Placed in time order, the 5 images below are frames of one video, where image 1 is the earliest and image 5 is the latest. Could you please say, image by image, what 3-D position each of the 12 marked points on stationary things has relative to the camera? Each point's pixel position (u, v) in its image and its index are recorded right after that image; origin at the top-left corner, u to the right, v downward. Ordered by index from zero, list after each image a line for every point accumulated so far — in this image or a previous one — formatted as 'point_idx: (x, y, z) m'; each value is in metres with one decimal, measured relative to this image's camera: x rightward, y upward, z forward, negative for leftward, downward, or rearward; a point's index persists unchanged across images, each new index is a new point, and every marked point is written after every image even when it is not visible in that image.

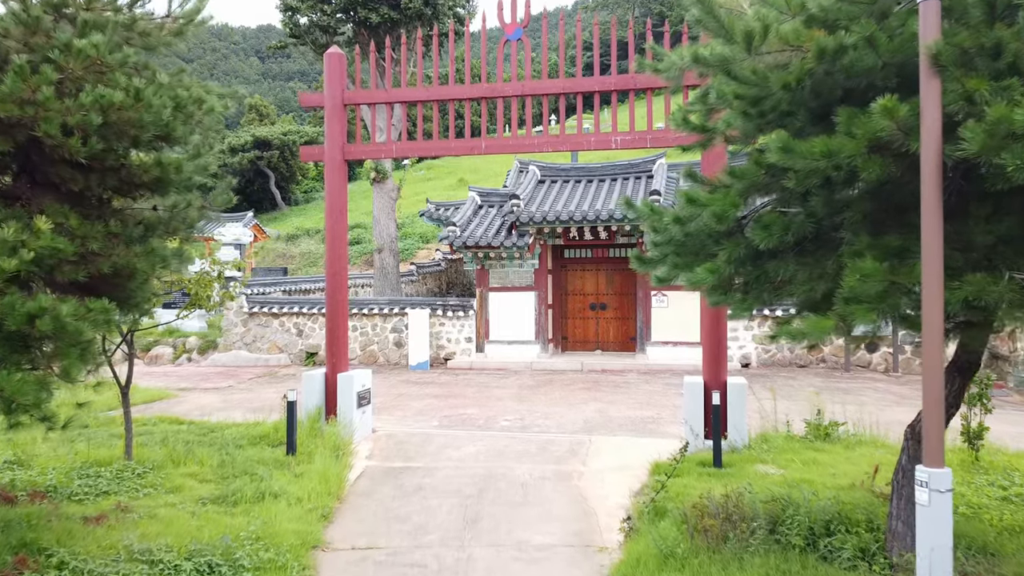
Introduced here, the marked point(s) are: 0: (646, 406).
0: (+1.7, -1.5, +8.1) m
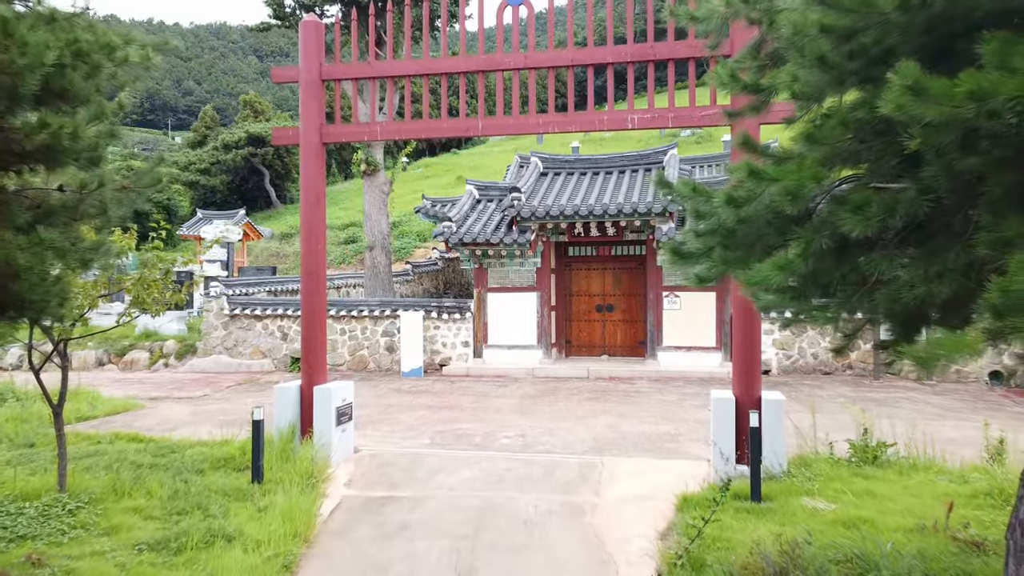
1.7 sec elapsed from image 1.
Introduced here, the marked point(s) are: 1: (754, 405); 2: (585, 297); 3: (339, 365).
0: (+1.7, -1.5, +7.2) m
1: (+2.0, -1.0, +5.3) m
2: (+1.3, -0.2, +11.3) m
3: (-3.0, -1.4, +11.2) m
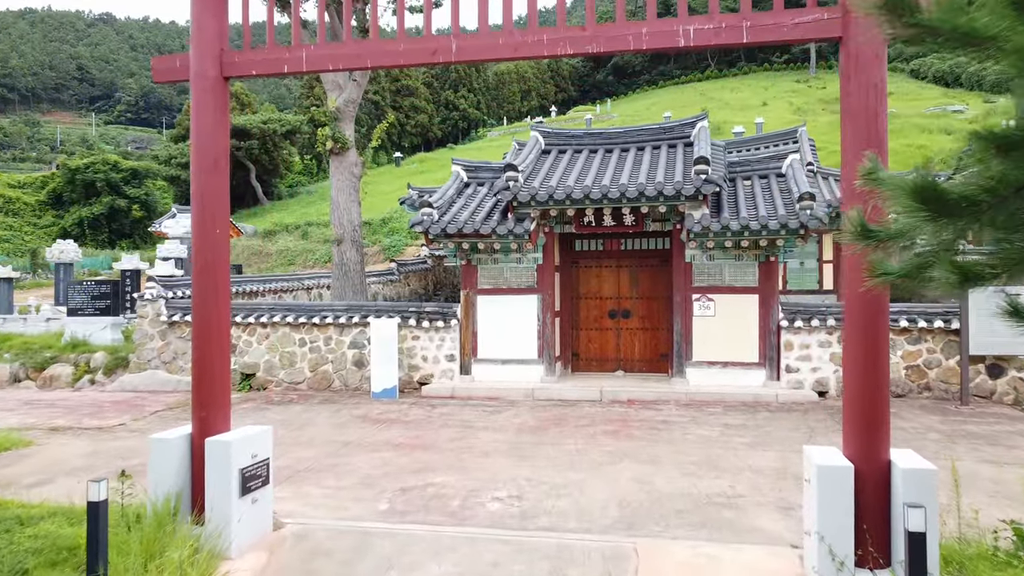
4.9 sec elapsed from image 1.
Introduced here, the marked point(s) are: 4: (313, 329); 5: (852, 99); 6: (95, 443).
0: (+1.6, -1.5, +5.3) m
1: (+1.9, -1.0, +3.4) m
2: (+1.2, -0.2, +9.4) m
3: (-3.1, -1.4, +9.2) m
4: (-2.8, -0.6, +9.2) m
5: (+1.8, +1.0, +3.4) m
6: (-4.4, -1.6, +6.8) m
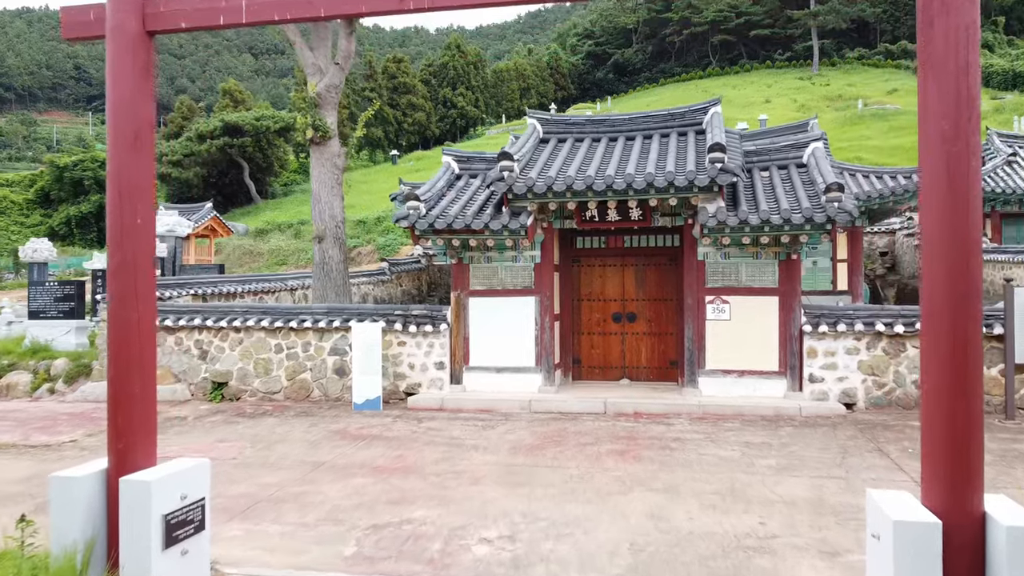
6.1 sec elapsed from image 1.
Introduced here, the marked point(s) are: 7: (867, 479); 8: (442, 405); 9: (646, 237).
0: (+1.6, -1.5, +4.5) m
1: (+1.9, -1.0, +2.6) m
2: (+1.2, -0.2, +8.7) m
3: (-3.1, -1.4, +8.5) m
4: (-2.9, -0.6, +8.4) m
5: (+1.8, +1.0, +2.7) m
6: (-4.5, -1.6, +6.0) m
7: (+2.8, -1.5, +5.1) m
8: (-0.9, -1.4, +7.8) m
9: (+1.7, +0.7, +8.4) m
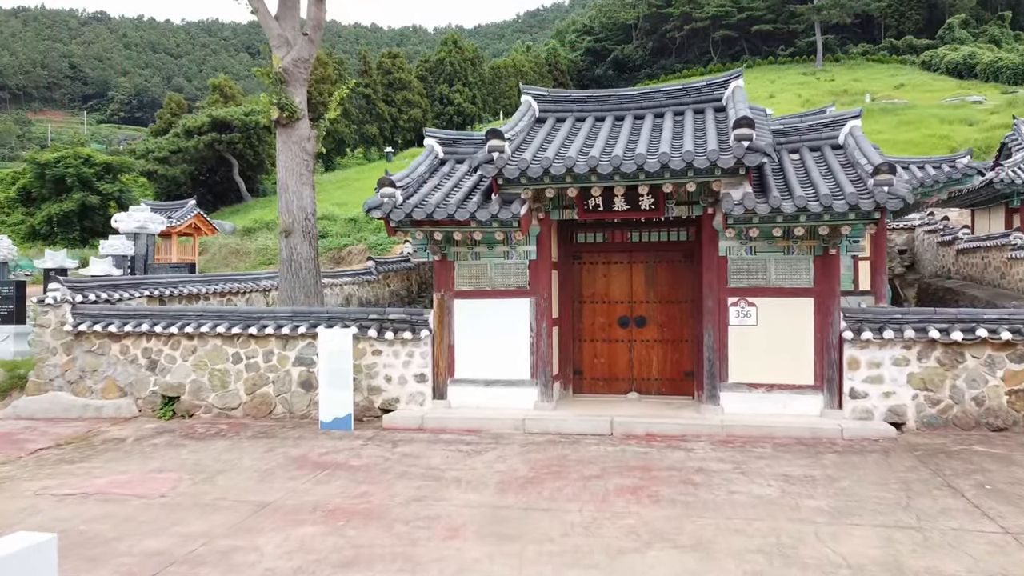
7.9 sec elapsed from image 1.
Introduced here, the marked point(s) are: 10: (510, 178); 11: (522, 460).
0: (+1.5, -1.5, +3.5) m
1: (+1.8, -1.0, +1.5) m
2: (+1.1, -0.2, +7.6) m
3: (-3.2, -1.4, +7.4) m
4: (-3.0, -0.6, +7.3) m
5: (+1.7, +1.0, +1.6) m
6: (-4.6, -1.7, +5.0) m
7: (+2.7, -1.5, +4.0) m
8: (-0.9, -1.4, +6.7) m
9: (+1.7, +0.7, +7.3) m
10: (0.0, +1.1, +6.4) m
11: (+0.1, -1.5, +5.6) m
